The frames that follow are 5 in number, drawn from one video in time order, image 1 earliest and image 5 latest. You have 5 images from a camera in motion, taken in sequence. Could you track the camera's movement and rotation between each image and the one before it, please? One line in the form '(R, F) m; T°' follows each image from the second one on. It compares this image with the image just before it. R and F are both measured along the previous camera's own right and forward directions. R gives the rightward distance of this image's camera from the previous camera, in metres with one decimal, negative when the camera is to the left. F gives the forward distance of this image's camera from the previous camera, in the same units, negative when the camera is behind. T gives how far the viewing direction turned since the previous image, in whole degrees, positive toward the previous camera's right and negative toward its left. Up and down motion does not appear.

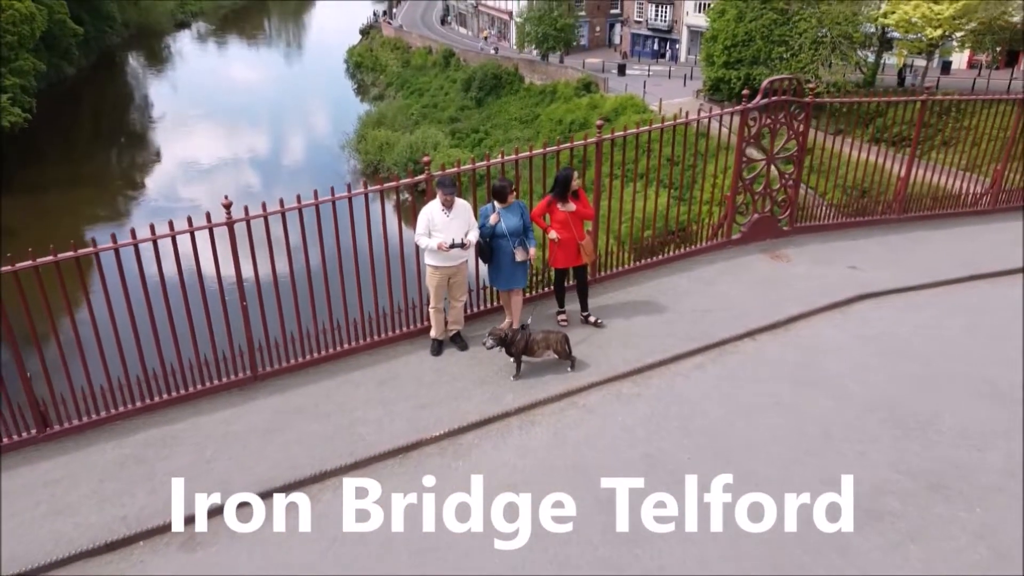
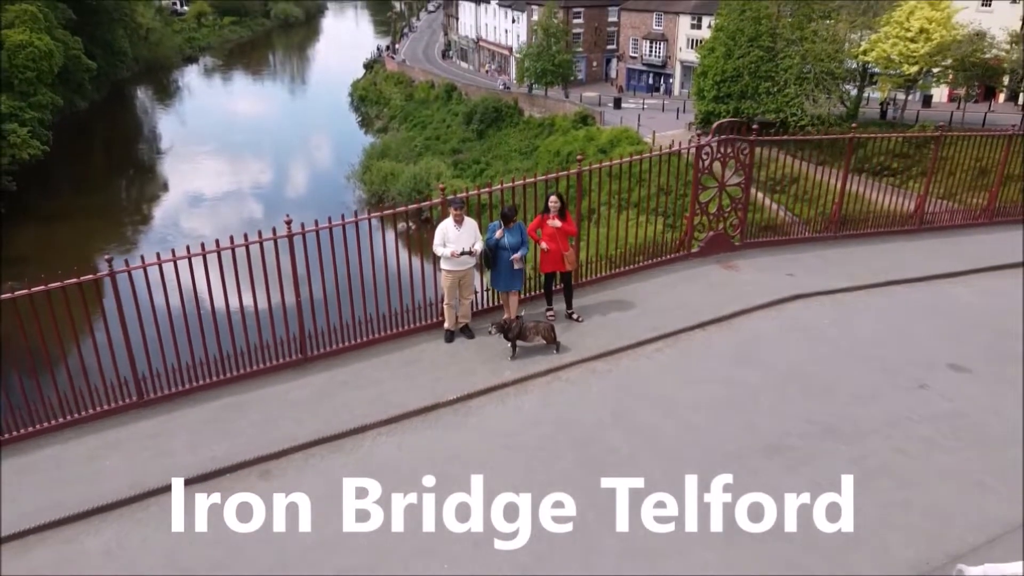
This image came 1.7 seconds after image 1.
(0.0, -1.2) m; 0°
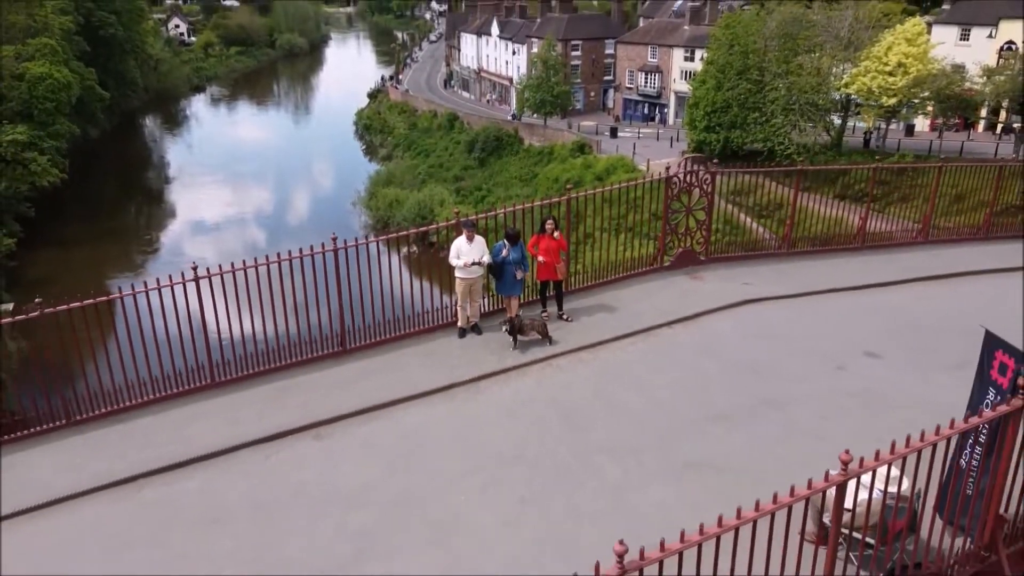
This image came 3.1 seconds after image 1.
(0.0, -1.3) m; 0°
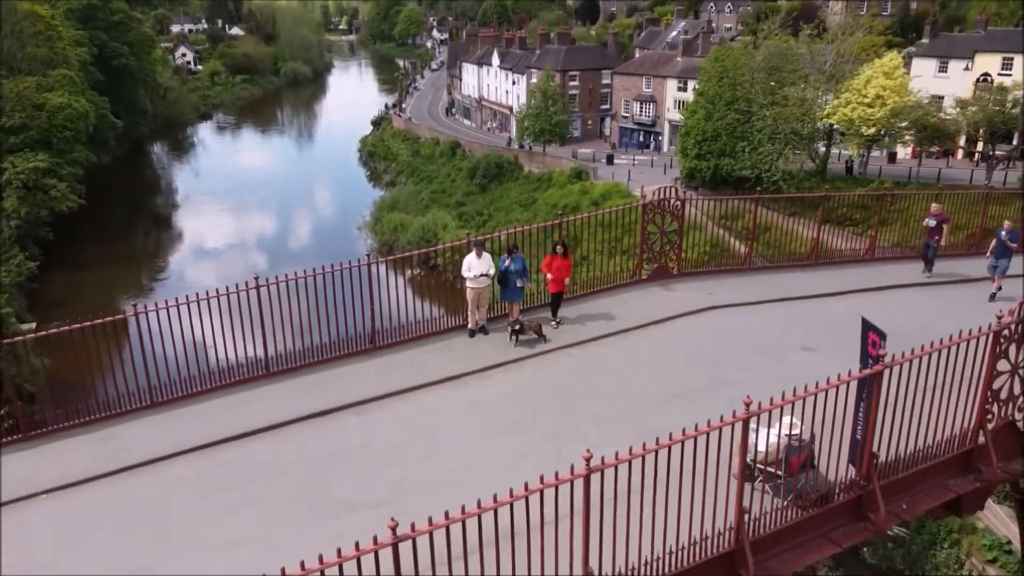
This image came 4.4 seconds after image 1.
(0.0, -1.4) m; 0°
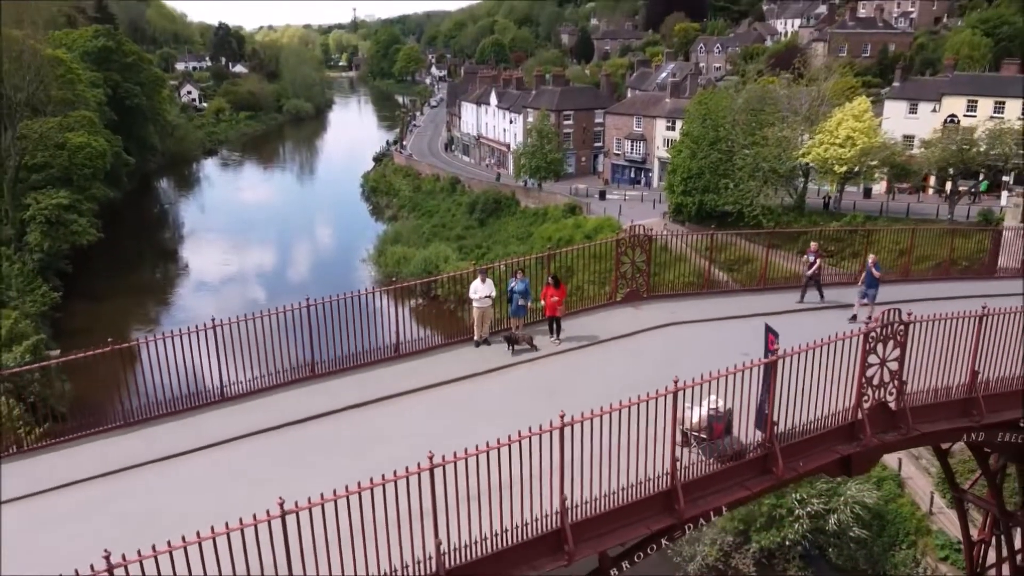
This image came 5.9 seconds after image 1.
(0.0, -2.0) m; 0°
